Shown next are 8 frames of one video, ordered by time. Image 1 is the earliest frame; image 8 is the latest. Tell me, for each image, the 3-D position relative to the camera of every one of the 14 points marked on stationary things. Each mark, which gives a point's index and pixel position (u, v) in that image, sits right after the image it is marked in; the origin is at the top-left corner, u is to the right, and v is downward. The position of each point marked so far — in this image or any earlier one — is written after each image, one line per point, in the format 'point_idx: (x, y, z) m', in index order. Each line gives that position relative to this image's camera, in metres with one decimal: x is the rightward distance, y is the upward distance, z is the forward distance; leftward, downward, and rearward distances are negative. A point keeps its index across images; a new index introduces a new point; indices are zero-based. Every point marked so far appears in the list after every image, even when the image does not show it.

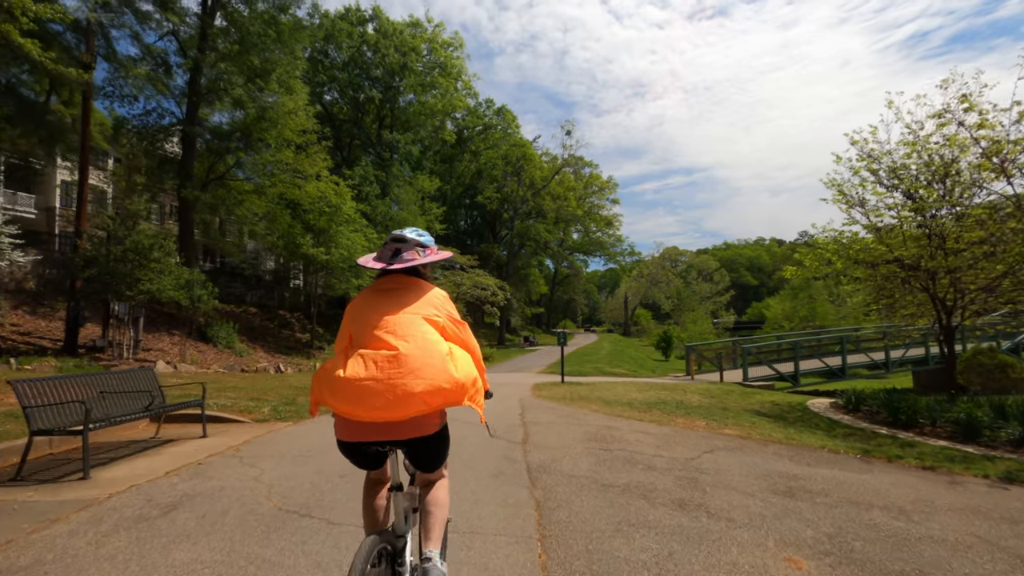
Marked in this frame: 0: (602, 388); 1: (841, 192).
0: (+2.2, -2.5, +13.7) m
1: (+7.7, +2.2, +12.4) m
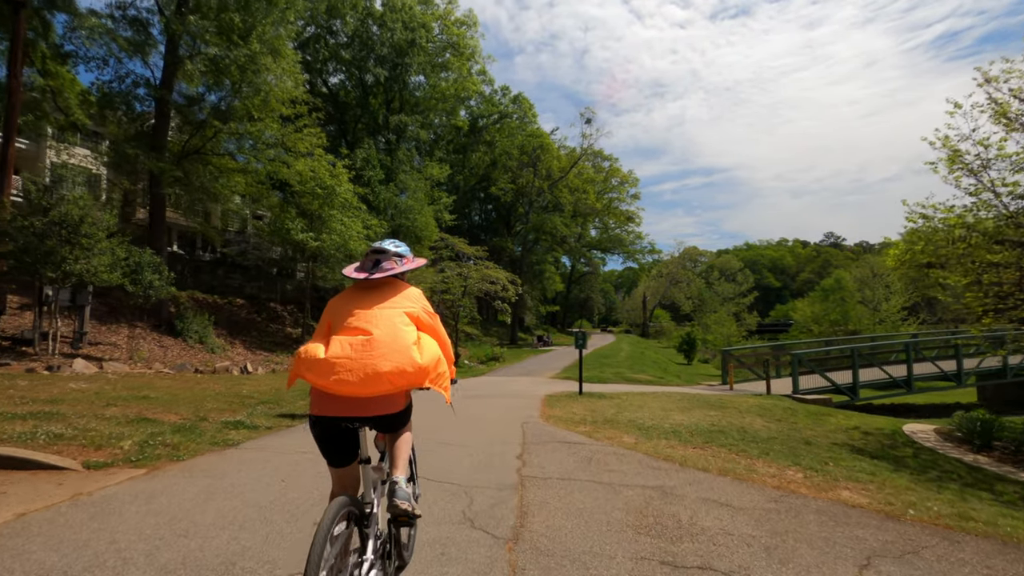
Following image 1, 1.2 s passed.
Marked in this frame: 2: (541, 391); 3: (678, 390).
0: (+2.3, -2.3, +10.9) m
1: (+7.8, +2.4, +9.4) m
2: (+0.6, -2.5, +13.2) m
3: (+4.8, -3.2, +16.5) m
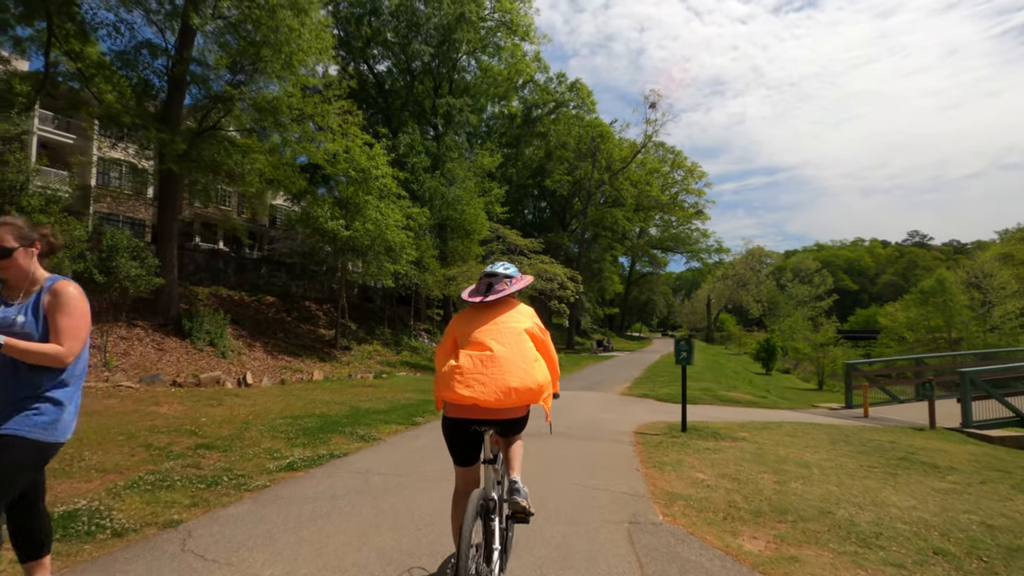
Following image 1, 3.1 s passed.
0: (+3.3, -2.1, +7.0) m
1: (+8.7, +2.5, +5.1) m
2: (+1.9, -2.4, +9.5) m
3: (+6.4, -3.0, +12.4) m
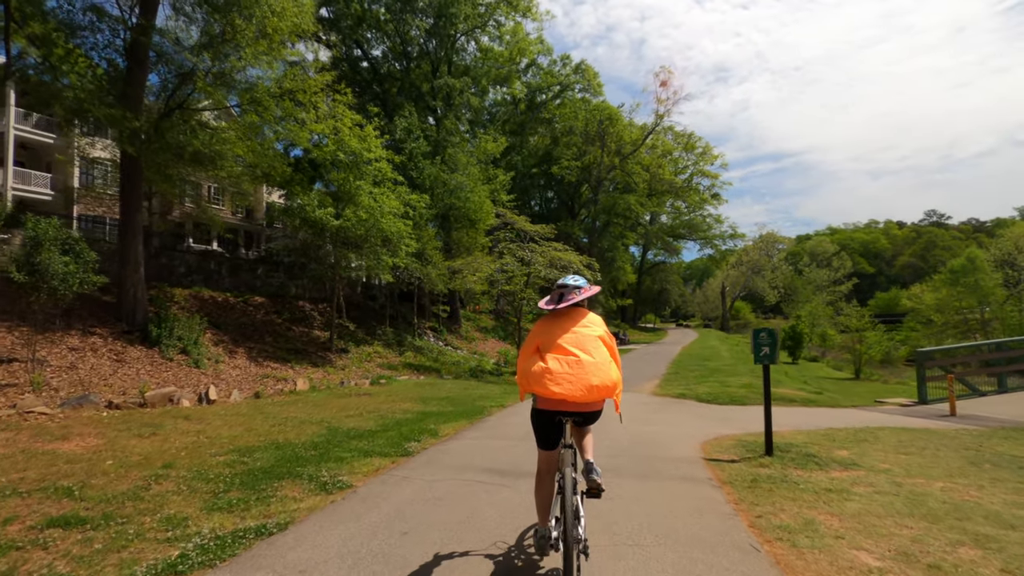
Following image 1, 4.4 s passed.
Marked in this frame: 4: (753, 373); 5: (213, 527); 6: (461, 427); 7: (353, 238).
0: (+3.5, -1.8, +4.9) m
1: (+8.7, +3.0, +2.8) m
2: (+2.2, -2.0, +7.4) m
3: (+6.7, -2.5, +10.2) m
4: (+8.6, -3.0, +18.9) m
5: (-2.1, -1.7, +3.8) m
6: (-0.8, -2.1, +8.2) m
7: (-5.7, +1.8, +19.0) m
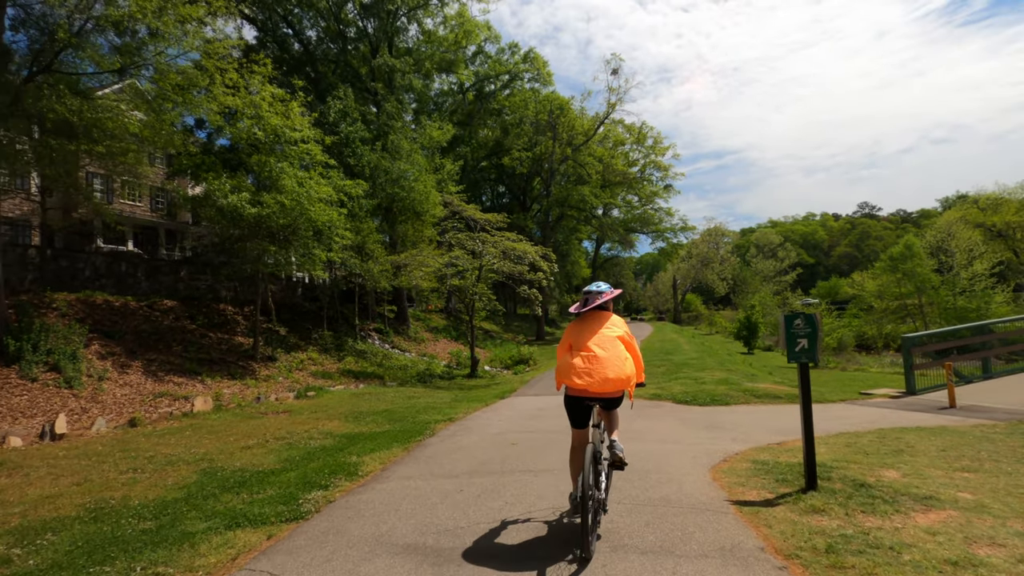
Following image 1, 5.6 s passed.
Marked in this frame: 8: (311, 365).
0: (+3.2, -1.5, +3.3) m
1: (+8.4, +3.4, +1.6) m
2: (+1.6, -1.8, +5.7) m
3: (+5.9, -2.2, +8.9) m
4: (+7.0, -2.6, +17.7) m
5: (-2.3, -1.6, +1.7) m
6: (-1.4, -2.0, +6.2) m
7: (-7.4, +1.8, +16.6) m
8: (-6.9, -2.7, +18.4) m
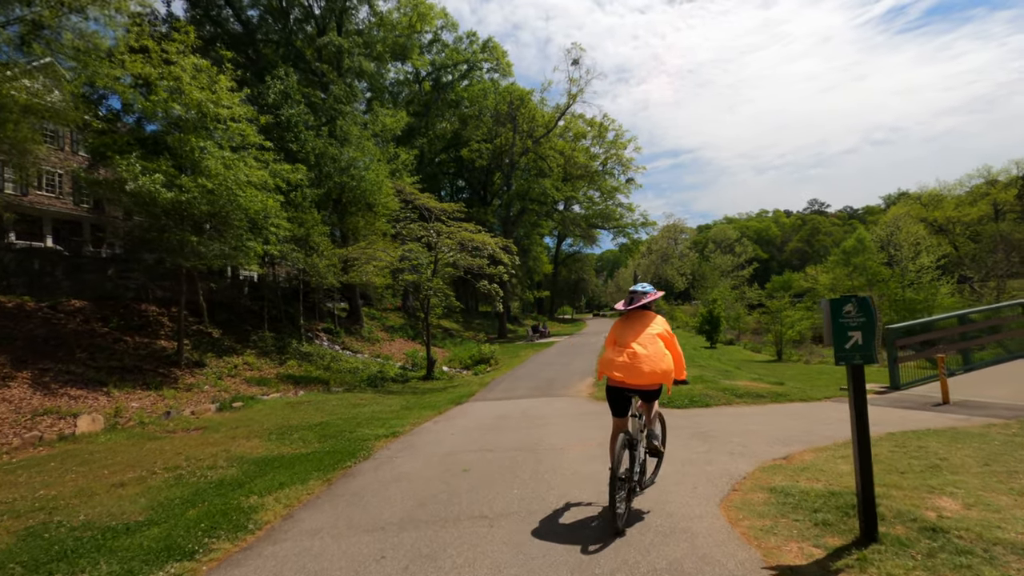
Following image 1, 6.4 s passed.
0: (+2.9, -1.4, +2.1) m
1: (+8.2, +3.6, +0.8) m
2: (+1.2, -1.7, +4.4) m
3: (+5.3, -2.0, +7.9) m
4: (+5.8, -2.4, +16.8) m
5: (-2.5, -1.5, +0.1) m
6: (-1.9, -1.9, +4.7) m
7: (-8.6, +1.9, +14.6) m
8: (-8.2, -2.6, +16.5) m
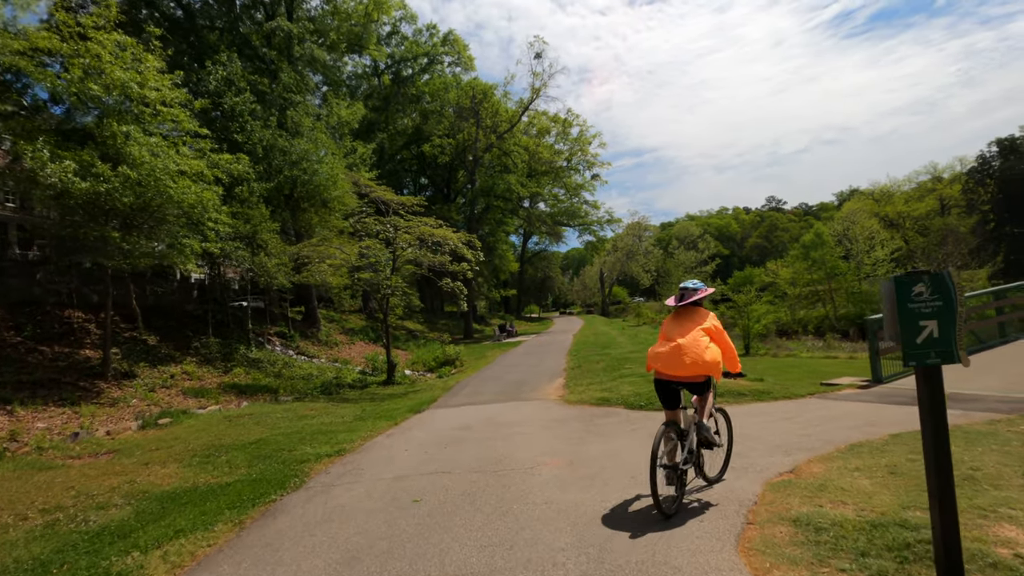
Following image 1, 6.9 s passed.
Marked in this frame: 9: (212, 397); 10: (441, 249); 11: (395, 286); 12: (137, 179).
0: (+2.8, -1.2, +1.3) m
1: (+8.0, +3.9, +0.4) m
2: (+0.9, -1.6, +3.5) m
3: (+4.8, -1.8, +7.2) m
4: (+4.7, -2.2, +16.1) m
5: (-2.5, -1.4, -1.0) m
6: (-2.1, -1.8, +3.6) m
7: (-9.5, +1.9, +13.1) m
8: (-9.2, -2.6, +15.0) m
9: (-7.8, -2.8, +13.9) m
10: (-2.4, +1.4, +19.1) m
11: (-4.0, +0.1, +18.4) m
12: (-8.9, +2.6, +12.9) m
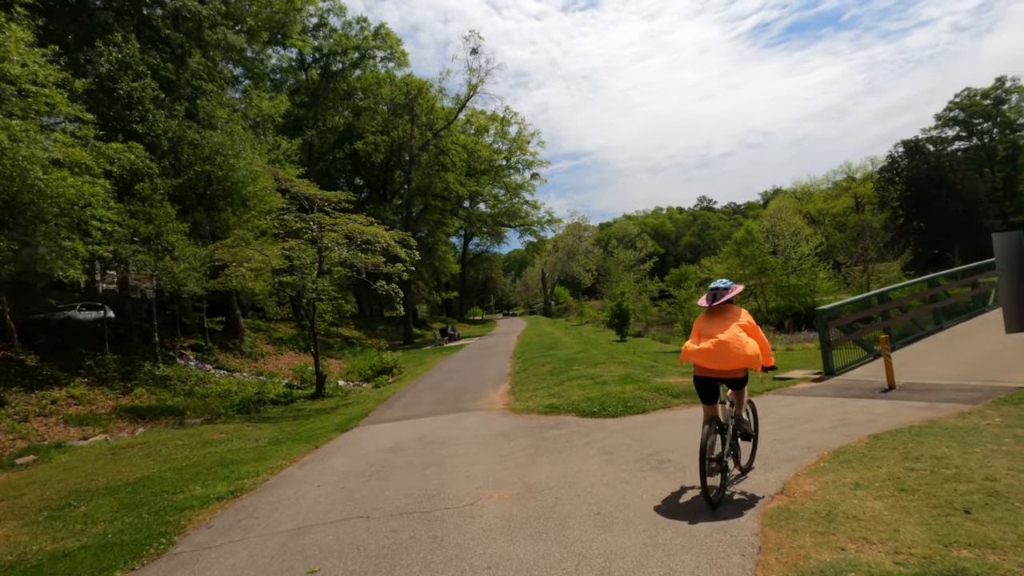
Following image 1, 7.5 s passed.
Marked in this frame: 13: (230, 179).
0: (+2.6, -1.1, +0.6) m
1: (+7.8, +4.1, +0.2) m
2: (+0.6, -1.5, +2.5) m
3: (+4.0, -1.6, +6.7) m
4: (+3.0, -2.1, +15.5) m
5: (-2.3, -1.4, -2.3) m
6: (-2.5, -1.8, +2.3) m
7: (-10.9, +1.6, +10.9) m
8: (-10.7, -2.9, +12.9) m
9: (-9.2, -3.0, +11.9) m
10: (-4.5, +1.3, +17.7) m
11: (-6.0, -0.1, +16.8) m
12: (-10.3, +2.4, +10.8) m
13: (-10.1, +4.0, +19.2) m
